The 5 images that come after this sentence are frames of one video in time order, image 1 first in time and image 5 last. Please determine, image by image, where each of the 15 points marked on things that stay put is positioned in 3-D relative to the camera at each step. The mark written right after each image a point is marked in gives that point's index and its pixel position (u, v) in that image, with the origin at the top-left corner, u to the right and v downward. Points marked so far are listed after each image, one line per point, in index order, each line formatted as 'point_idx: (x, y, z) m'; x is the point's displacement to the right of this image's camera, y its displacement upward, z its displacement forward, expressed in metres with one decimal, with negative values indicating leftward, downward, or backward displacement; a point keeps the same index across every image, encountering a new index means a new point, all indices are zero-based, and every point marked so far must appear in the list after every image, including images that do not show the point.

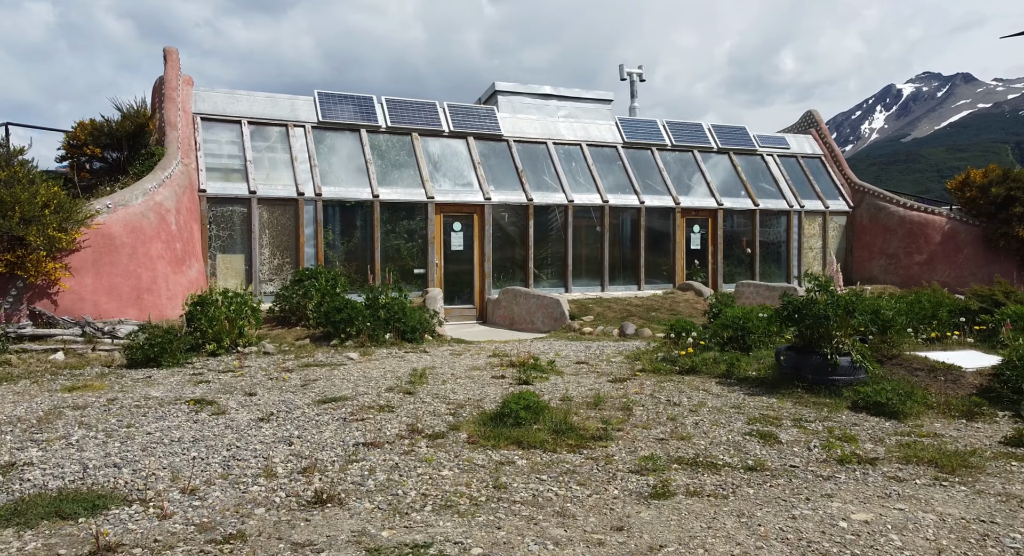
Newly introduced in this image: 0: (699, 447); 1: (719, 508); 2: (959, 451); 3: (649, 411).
0: (+1.3, -1.1, +5.2) m
1: (+1.1, -1.2, +4.1) m
2: (+2.9, -1.1, +5.0) m
3: (+1.2, -1.1, +6.4) m
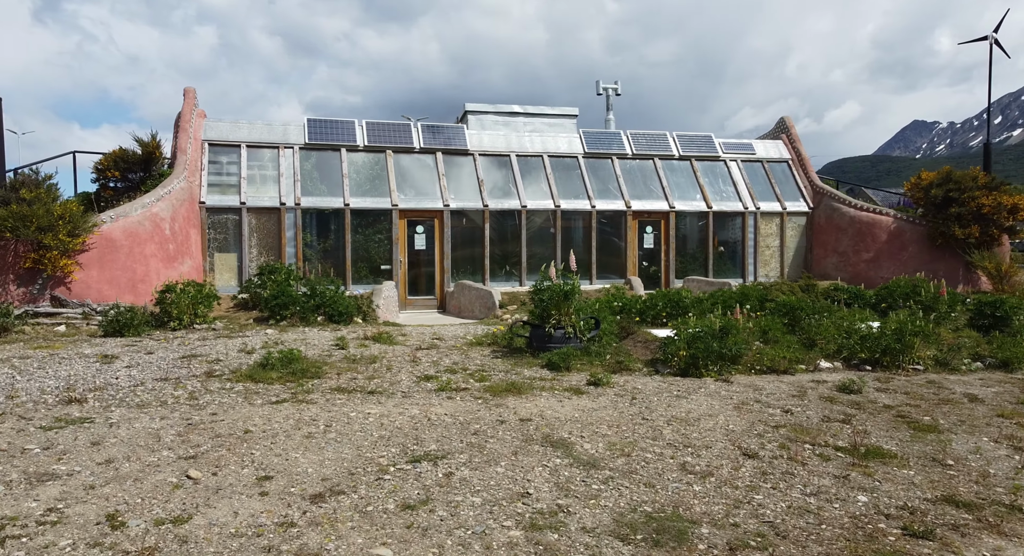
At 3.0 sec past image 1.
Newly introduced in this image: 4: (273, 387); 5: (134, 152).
0: (-1.4, -1.0, +7.4) m
1: (-1.8, -1.0, +6.2) m
2: (+0.2, -1.0, +6.9) m
3: (-1.3, -0.9, +8.5) m
4: (-2.2, -1.0, +7.2) m
5: (-8.9, +3.0, +18.4) m
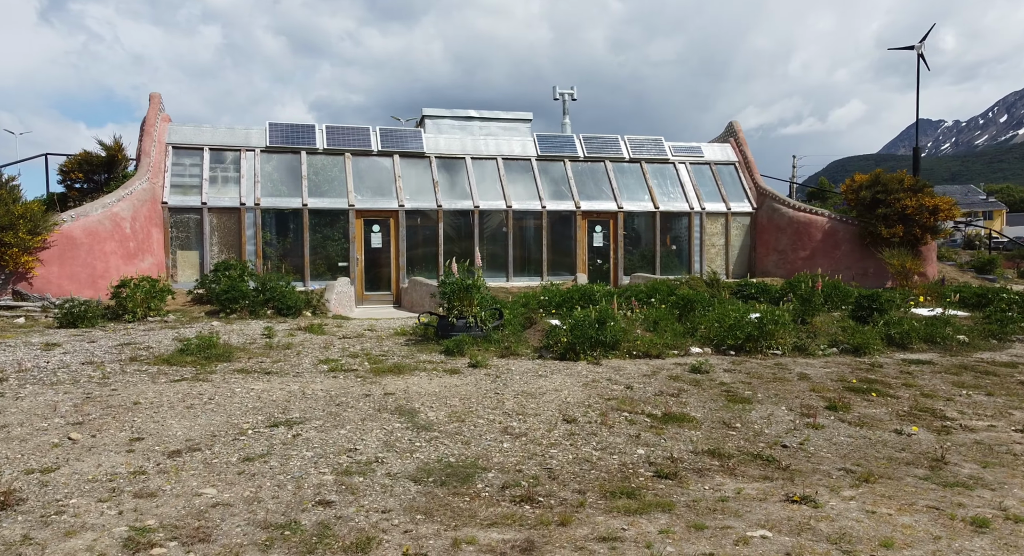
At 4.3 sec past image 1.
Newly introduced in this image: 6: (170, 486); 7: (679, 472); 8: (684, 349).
0: (-2.5, -0.9, +8.0) m
1: (-2.9, -1.0, +6.9) m
2: (-1.0, -0.9, +7.6) m
3: (-2.5, -0.9, +9.2) m
4: (-3.4, -0.9, +7.9) m
5: (-10.2, +3.0, +18.9) m
6: (-2.0, -1.2, +4.4) m
7: (+1.0, -1.1, +4.5) m
8: (+1.9, -0.8, +8.5) m
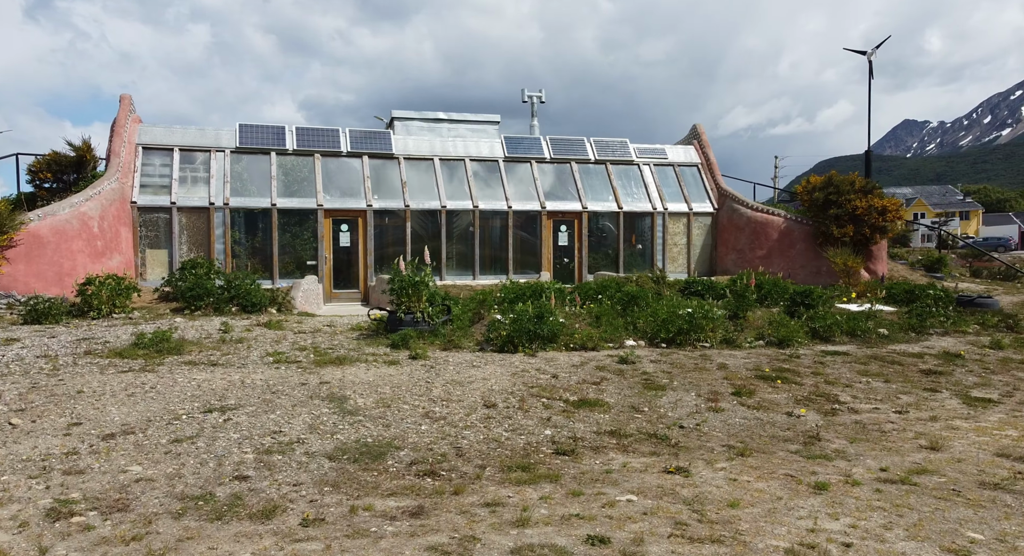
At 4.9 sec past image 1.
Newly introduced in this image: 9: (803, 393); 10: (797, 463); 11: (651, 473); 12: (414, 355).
0: (-3.2, -0.9, +8.3) m
1: (-3.5, -0.9, +7.2) m
2: (-1.6, -0.8, +7.9) m
3: (-3.2, -0.8, +9.5) m
4: (-4.0, -0.9, +8.1) m
5: (-11.1, +3.1, +19.1) m
6: (-2.5, -1.1, +4.7) m
7: (+0.4, -1.1, +4.9) m
8: (+1.3, -0.7, +8.9) m
9: (+2.4, -1.0, +6.3) m
10: (+1.6, -1.1, +4.4) m
11: (+0.8, -1.1, +4.3) m
12: (-1.0, -0.8, +8.0) m
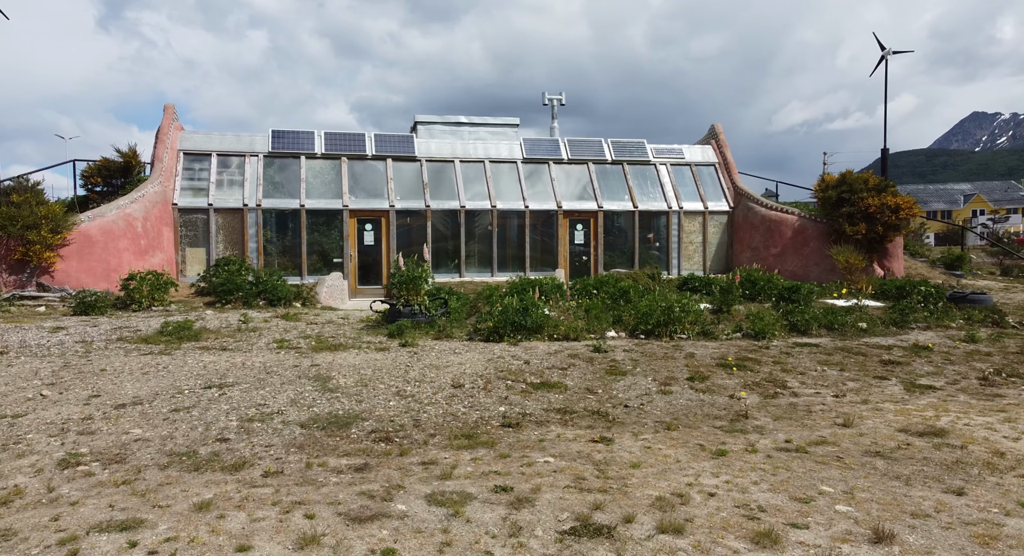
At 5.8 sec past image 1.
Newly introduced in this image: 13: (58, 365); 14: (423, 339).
0: (-3.3, -0.8, +9.0) m
1: (-3.7, -0.8, +7.9) m
2: (-1.8, -0.8, +8.5) m
3: (-3.3, -0.7, +10.2) m
4: (-4.2, -0.8, +8.9) m
5: (-10.7, +3.2, +20.1) m
6: (-2.9, -1.1, +5.4) m
7: (+0.1, -1.0, +5.4) m
8: (+1.1, -0.7, +9.4) m
9: (+2.1, -0.9, +6.8) m
10: (+1.3, -1.0, +4.9) m
11: (+0.4, -1.0, +4.8) m
12: (-1.2, -0.7, +8.6) m
13: (-4.4, -0.8, +7.4) m
14: (-1.0, -0.7, +9.0) m
